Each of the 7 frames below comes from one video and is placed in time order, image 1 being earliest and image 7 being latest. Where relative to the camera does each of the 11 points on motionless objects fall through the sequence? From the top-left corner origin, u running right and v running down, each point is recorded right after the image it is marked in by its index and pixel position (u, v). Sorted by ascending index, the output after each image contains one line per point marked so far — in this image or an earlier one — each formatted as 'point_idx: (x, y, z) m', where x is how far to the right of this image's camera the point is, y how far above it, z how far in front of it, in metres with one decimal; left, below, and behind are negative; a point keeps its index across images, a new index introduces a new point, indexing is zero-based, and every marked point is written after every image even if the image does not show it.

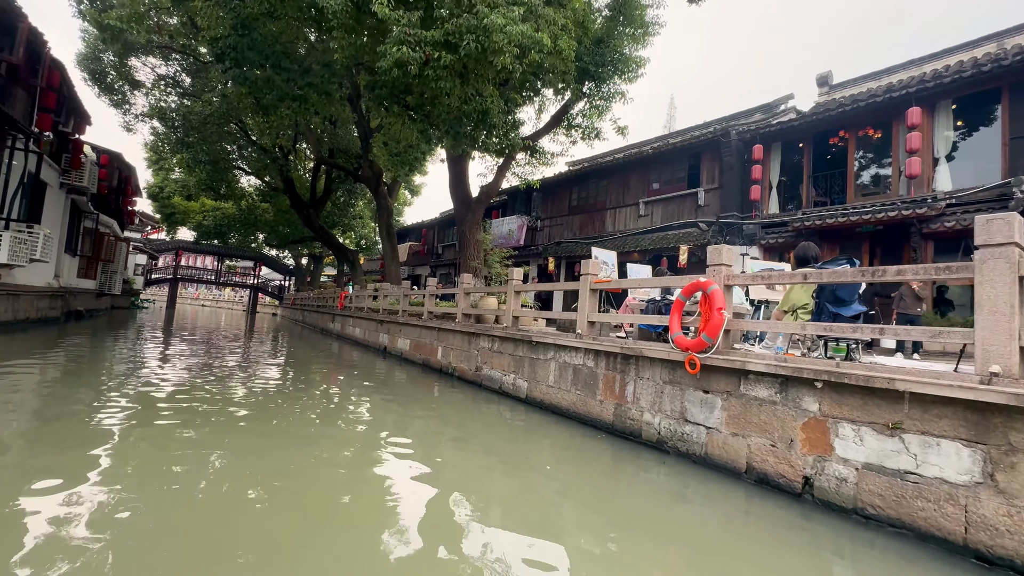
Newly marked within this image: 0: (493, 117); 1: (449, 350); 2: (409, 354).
0: (-0.3, +2.8, +7.4) m
1: (-1.3, -1.3, +9.2) m
2: (-2.6, -1.7, +11.4) m
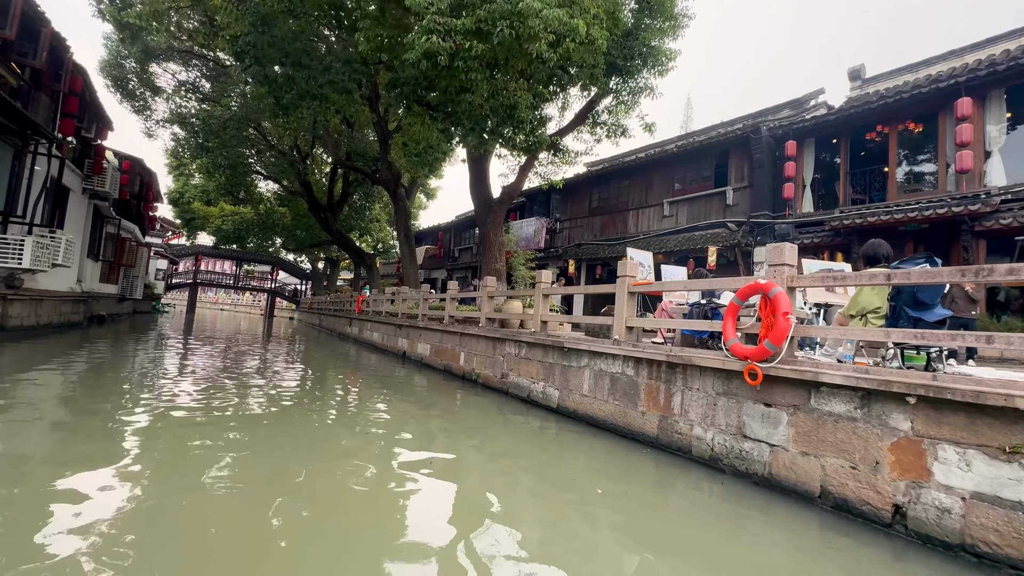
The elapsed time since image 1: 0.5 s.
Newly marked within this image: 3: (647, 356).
0: (+0.1, +2.7, +7.1) m
1: (-0.8, -1.3, +8.9) m
2: (-2.0, -1.8, +11.1) m
3: (+1.5, -0.7, +4.9) m
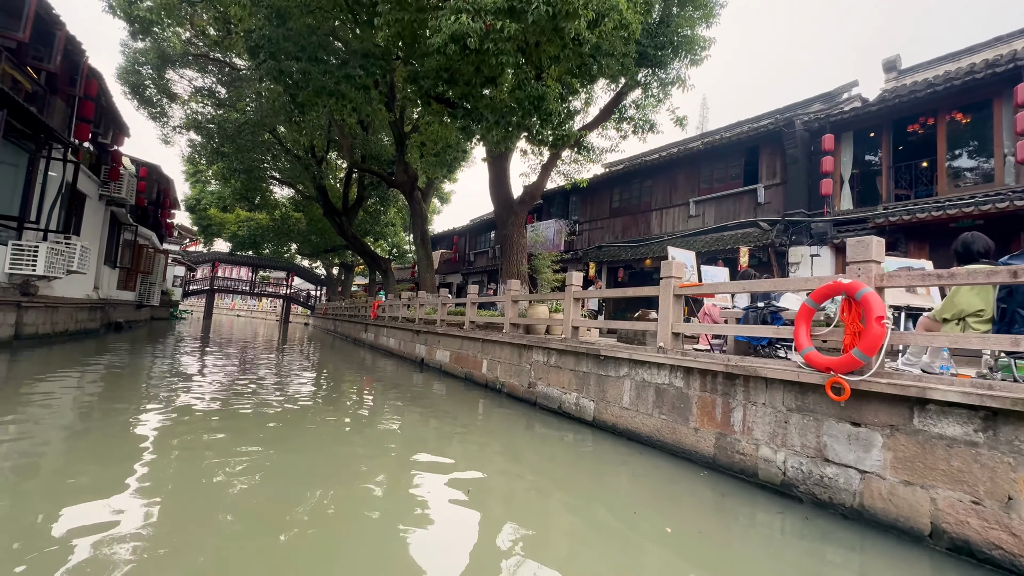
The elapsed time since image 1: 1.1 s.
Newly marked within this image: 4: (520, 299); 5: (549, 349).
0: (+0.5, +2.7, +6.6) m
1: (-0.3, -1.4, +8.4) m
2: (-1.5, -1.9, +10.7) m
3: (+1.8, -0.8, +4.4) m
4: (+0.1, -0.2, +8.1) m
5: (+0.6, -0.9, +6.8) m
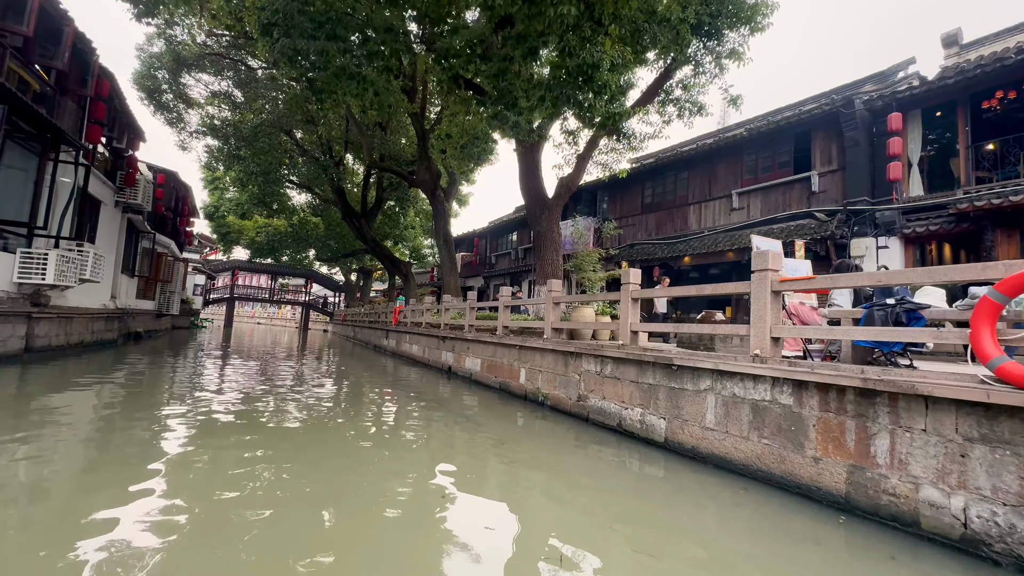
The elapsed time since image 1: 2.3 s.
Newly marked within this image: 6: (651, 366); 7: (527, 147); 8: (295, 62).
0: (+1.1, +2.7, +5.8) m
1: (+0.4, -1.4, +7.6) m
2: (-0.7, -1.9, +9.9) m
3: (+2.4, -0.7, +3.5) m
4: (+0.8, -0.2, +7.2) m
5: (+1.2, -0.9, +6.0) m
6: (+1.6, -0.9, +5.2) m
7: (+0.3, +3.1, +9.9) m
8: (-3.3, +3.4, +6.8) m
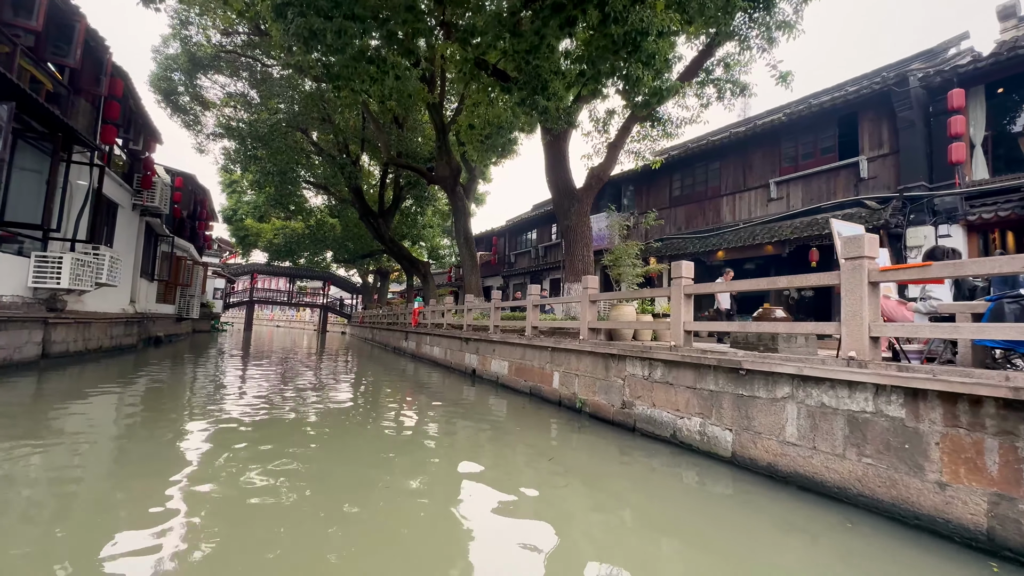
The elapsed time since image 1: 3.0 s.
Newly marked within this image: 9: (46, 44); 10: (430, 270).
0: (+1.5, +2.8, +5.2) m
1: (+0.9, -1.4, +7.0) m
2: (-0.1, -1.9, +9.3) m
3: (+2.8, -0.6, +2.8) m
4: (+1.3, -0.1, +6.7) m
5: (+1.7, -0.9, +5.4) m
6: (+2.0, -0.8, +4.6) m
7: (+0.9, +3.1, +9.4) m
8: (-2.8, +3.4, +6.4) m
9: (-8.9, +4.7, +8.7) m
10: (-3.4, +0.7, +18.9) m
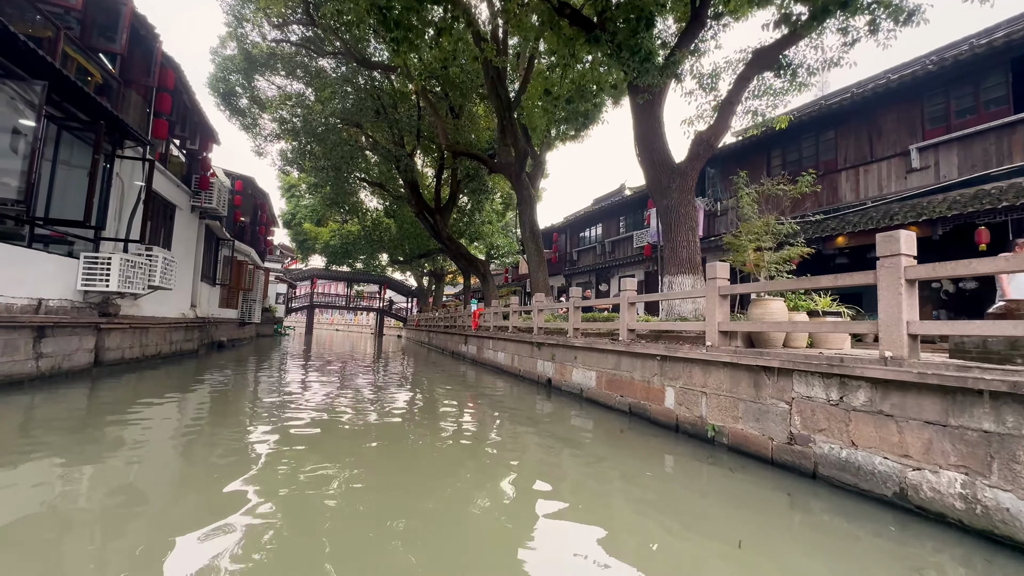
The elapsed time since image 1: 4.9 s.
0: (+2.5, +2.9, +3.5) m
1: (+2.2, -1.3, +5.4) m
2: (+1.4, -1.8, +7.8) m
3: (+3.5, -0.5, +1.0) m
4: (+2.5, 0.0, +5.0) m
5: (+2.7, -0.7, +3.7) m
6: (+3.0, -0.7, +2.9) m
7: (+2.3, +3.2, +7.7) m
8: (-1.7, +3.4, +5.2) m
9: (-7.5, +4.6, +8.1) m
10: (-0.9, +0.7, +17.7) m
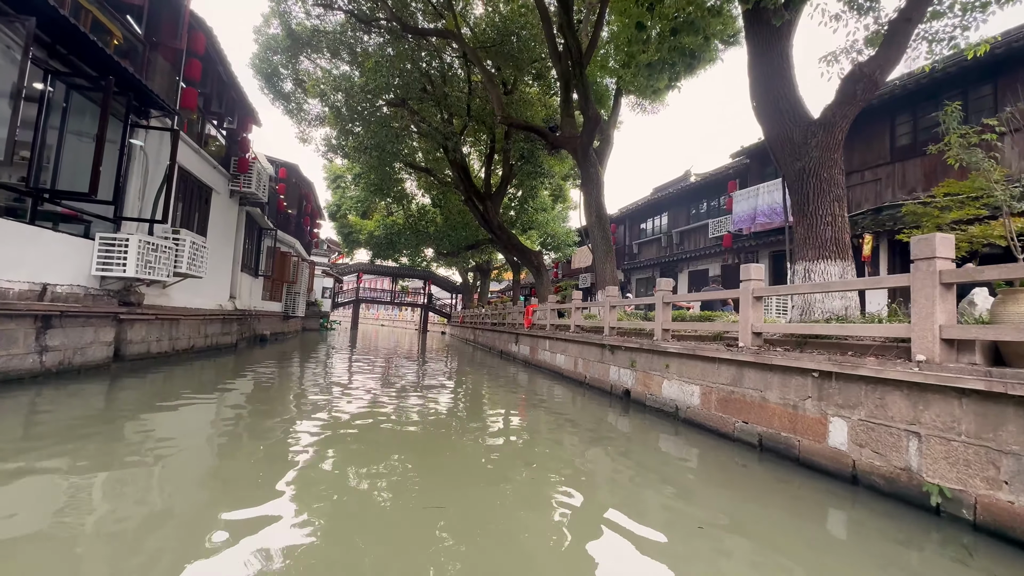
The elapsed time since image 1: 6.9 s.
0: (+3.2, +3.0, +1.7) m
1: (+3.0, -1.2, +3.6) m
2: (+2.5, -1.7, +6.1) m
3: (+4.0, -0.4, -0.9) m
4: (+3.3, +0.1, +3.2) m
5: (+3.4, -0.6, +1.8) m
6: (+3.6, -0.6, +1.0) m
7: (+3.4, +3.3, +5.9) m
8: (-0.8, +3.6, +3.7) m
9: (-6.3, +4.8, +7.2) m
10: (+1.1, +0.9, +16.1) m
